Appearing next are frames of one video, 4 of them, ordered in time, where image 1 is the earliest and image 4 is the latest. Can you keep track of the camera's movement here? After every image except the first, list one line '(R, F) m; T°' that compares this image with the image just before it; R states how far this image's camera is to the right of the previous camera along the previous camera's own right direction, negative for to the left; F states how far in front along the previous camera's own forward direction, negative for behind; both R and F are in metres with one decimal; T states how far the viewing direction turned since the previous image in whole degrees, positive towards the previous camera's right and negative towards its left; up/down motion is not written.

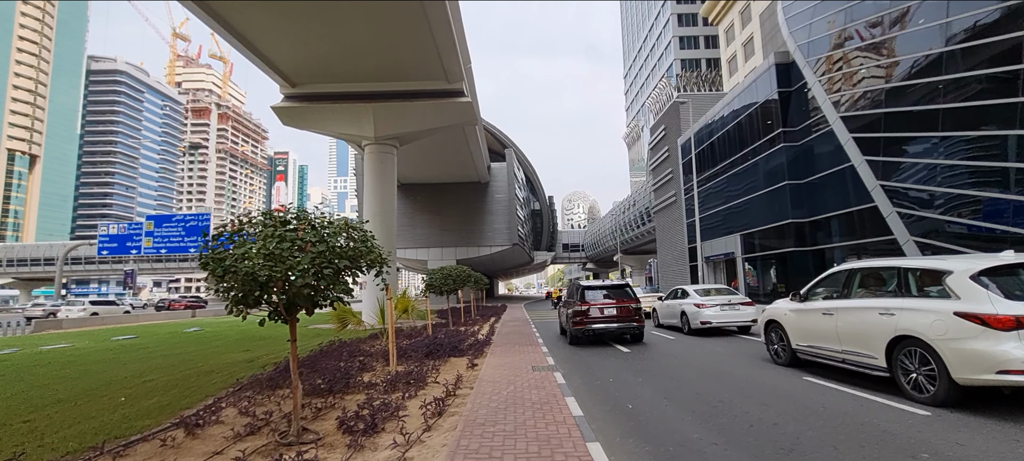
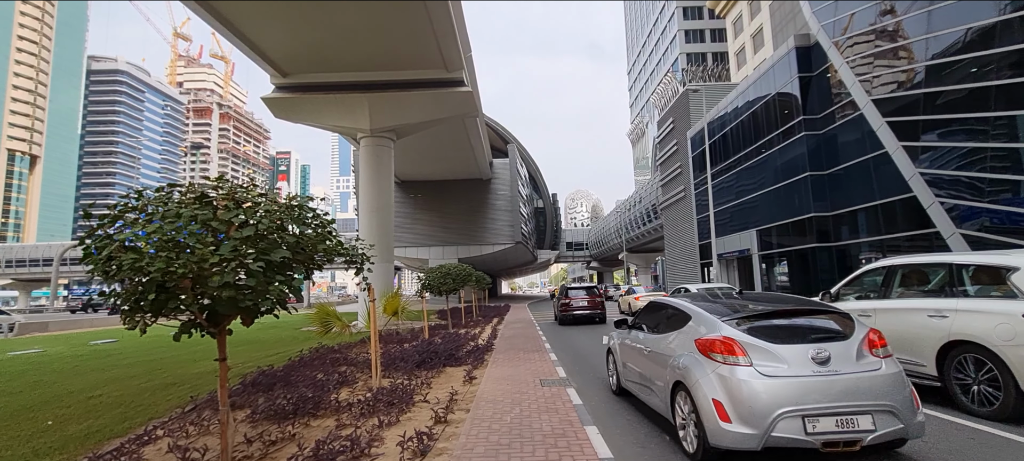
(0.0, +1.2) m; 0°
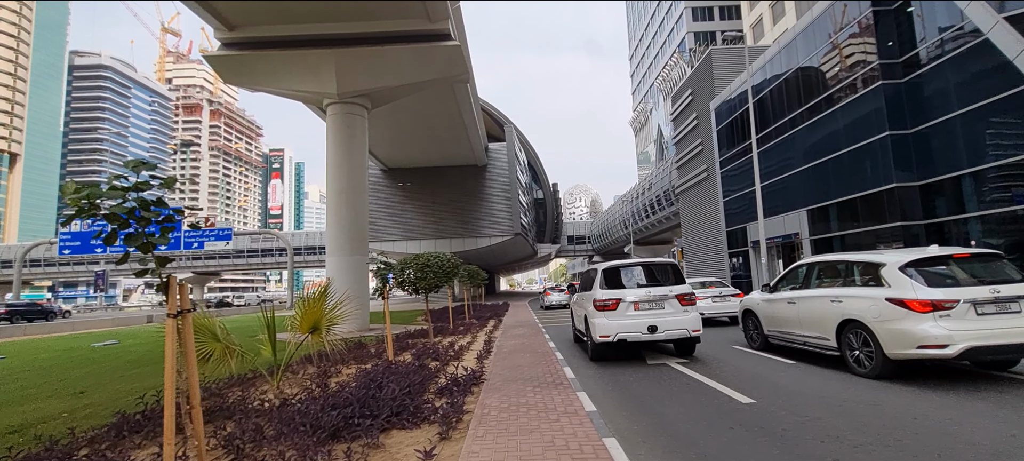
(0.0, +3.9) m; 0°
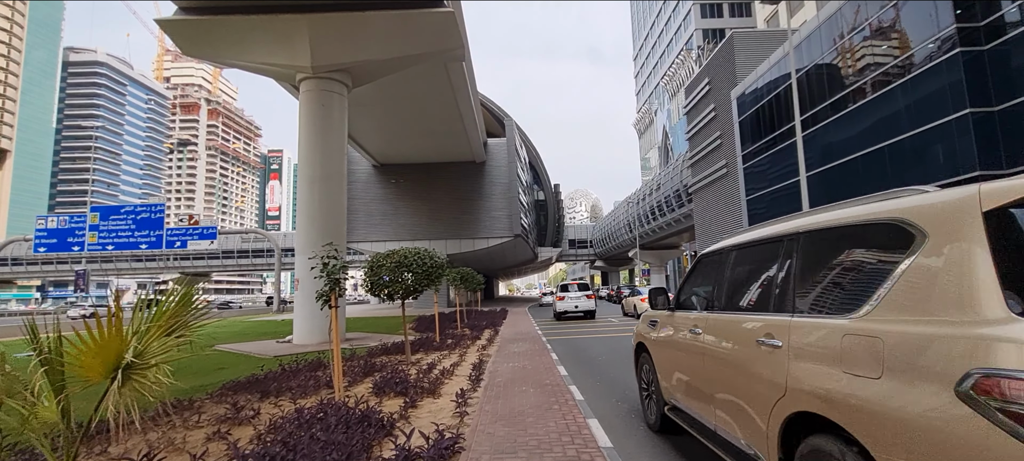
(0.0, +2.6) m; 0°
